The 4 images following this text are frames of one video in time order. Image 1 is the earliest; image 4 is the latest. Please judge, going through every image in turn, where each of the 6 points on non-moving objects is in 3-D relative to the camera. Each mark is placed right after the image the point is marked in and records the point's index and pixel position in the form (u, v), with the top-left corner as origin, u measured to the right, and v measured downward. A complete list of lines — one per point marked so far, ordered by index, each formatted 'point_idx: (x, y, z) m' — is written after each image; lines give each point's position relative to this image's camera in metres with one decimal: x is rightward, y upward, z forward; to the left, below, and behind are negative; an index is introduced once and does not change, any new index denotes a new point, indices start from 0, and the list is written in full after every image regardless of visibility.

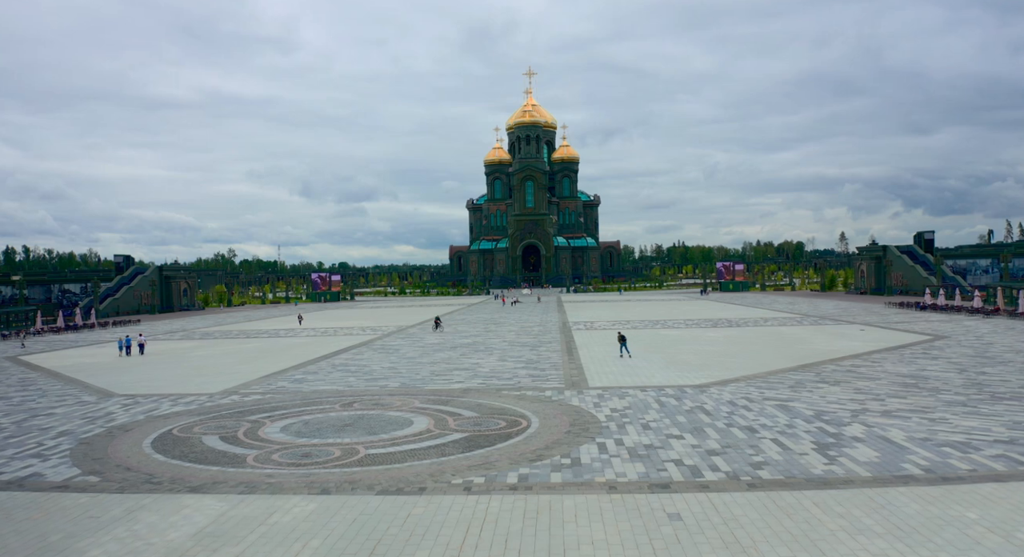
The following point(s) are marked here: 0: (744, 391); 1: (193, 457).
0: (+5.7, -2.8, +14.4) m
1: (-5.7, -3.2, +10.3) m
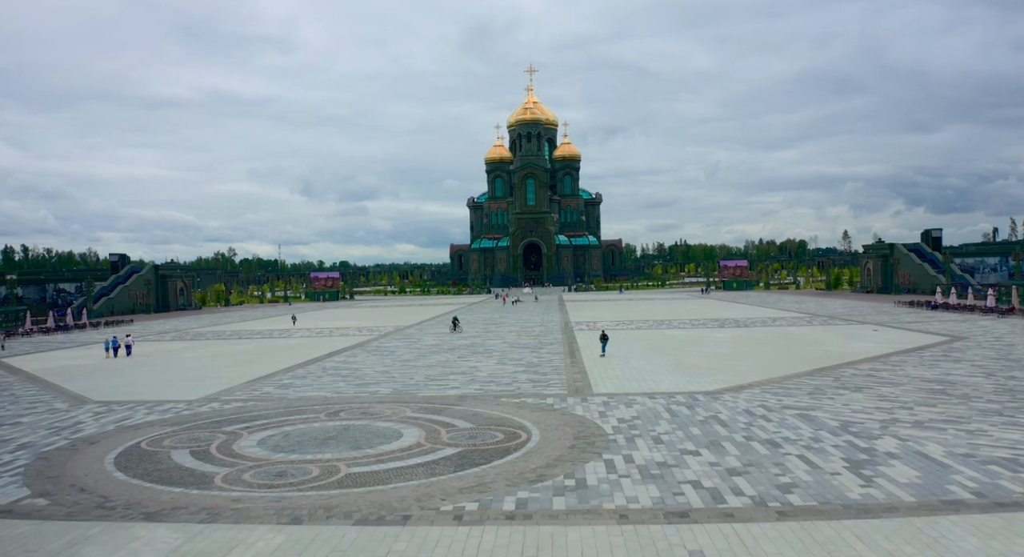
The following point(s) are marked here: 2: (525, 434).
0: (+5.7, -2.8, +13.4) m
1: (-5.7, -3.2, +9.3) m
2: (+0.2, -2.9, +10.8) m
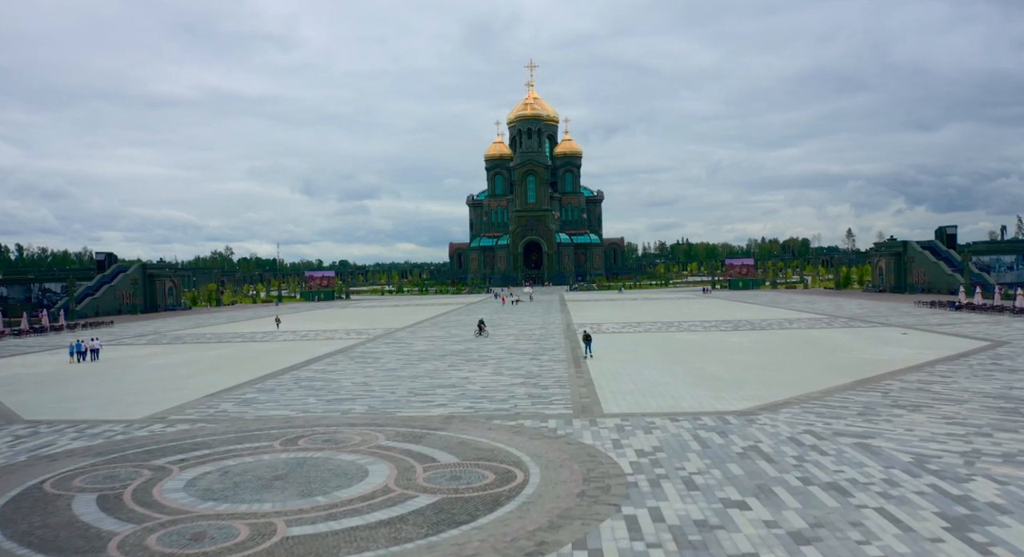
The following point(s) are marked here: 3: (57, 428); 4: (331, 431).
0: (+5.6, -2.8, +11.2) m
1: (-5.8, -3.2, +7.1) m
2: (+0.1, -2.9, +8.6) m
3: (-9.9, -3.2, +12.7) m
4: (-3.5, -3.0, +11.3) m
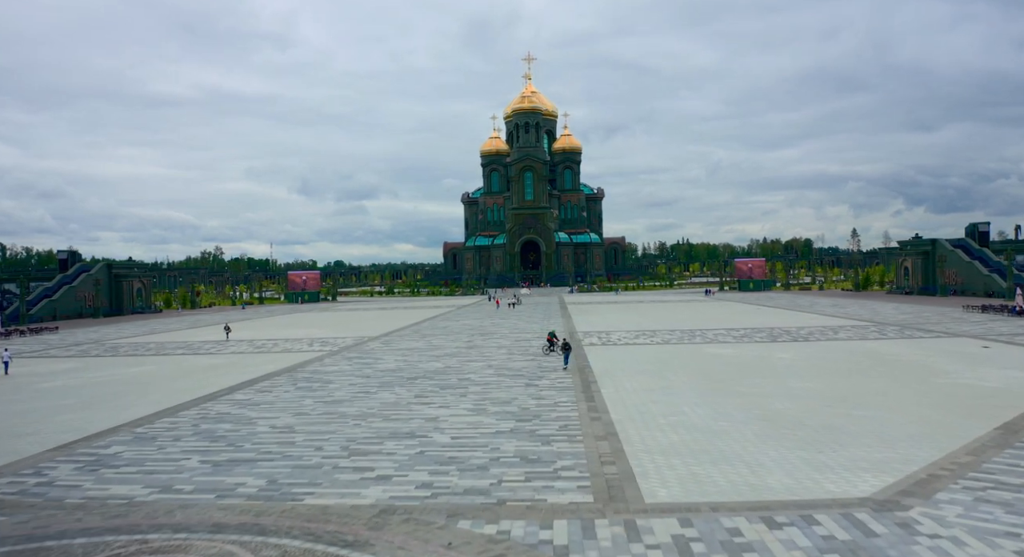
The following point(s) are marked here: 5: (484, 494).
0: (+5.3, -2.8, +6.4) m
1: (-6.0, -3.2, +2.3) m
2: (-0.1, -2.9, +3.8) m
3: (-10.1, -3.2, +7.8) m
4: (-3.8, -3.0, +6.5) m
5: (-0.4, -2.8, +7.7) m
